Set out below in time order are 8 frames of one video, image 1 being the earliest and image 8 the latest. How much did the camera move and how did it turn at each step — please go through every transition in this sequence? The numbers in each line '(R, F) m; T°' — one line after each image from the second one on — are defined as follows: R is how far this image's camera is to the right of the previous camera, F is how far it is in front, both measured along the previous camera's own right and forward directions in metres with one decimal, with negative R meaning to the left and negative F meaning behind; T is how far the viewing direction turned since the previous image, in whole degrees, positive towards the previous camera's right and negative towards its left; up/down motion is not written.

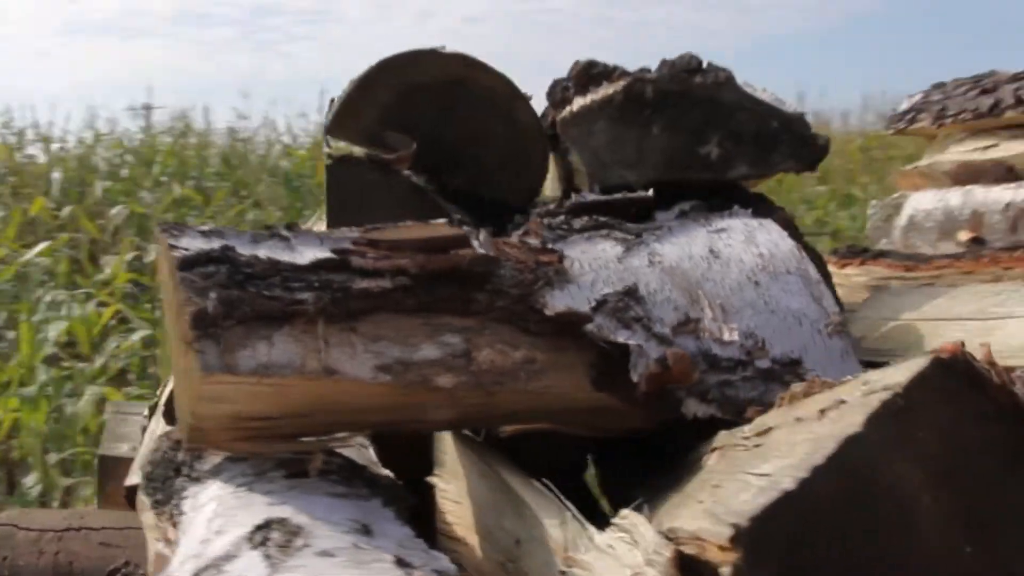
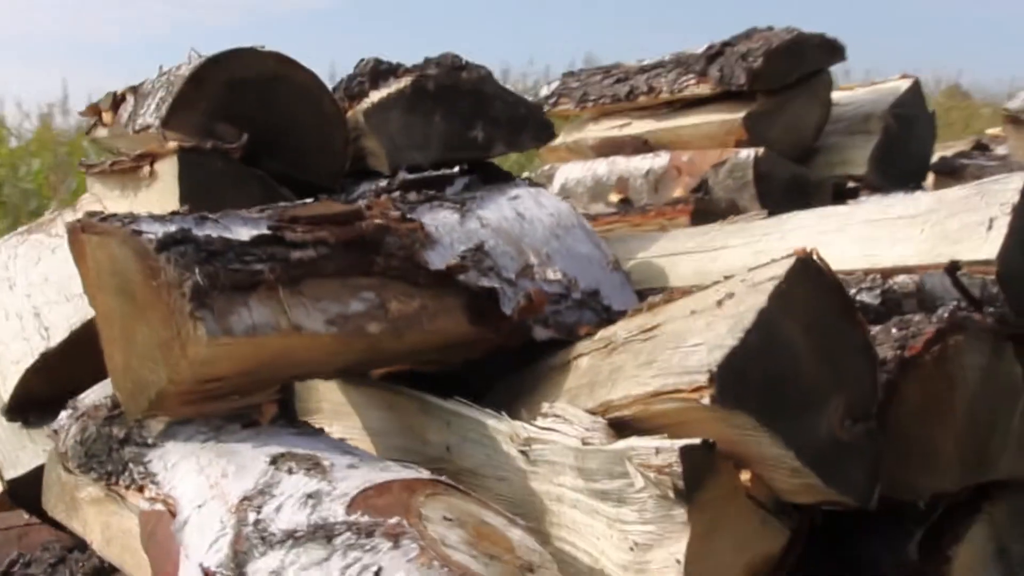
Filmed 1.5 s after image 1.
(-0.7, -0.3) m; +24°
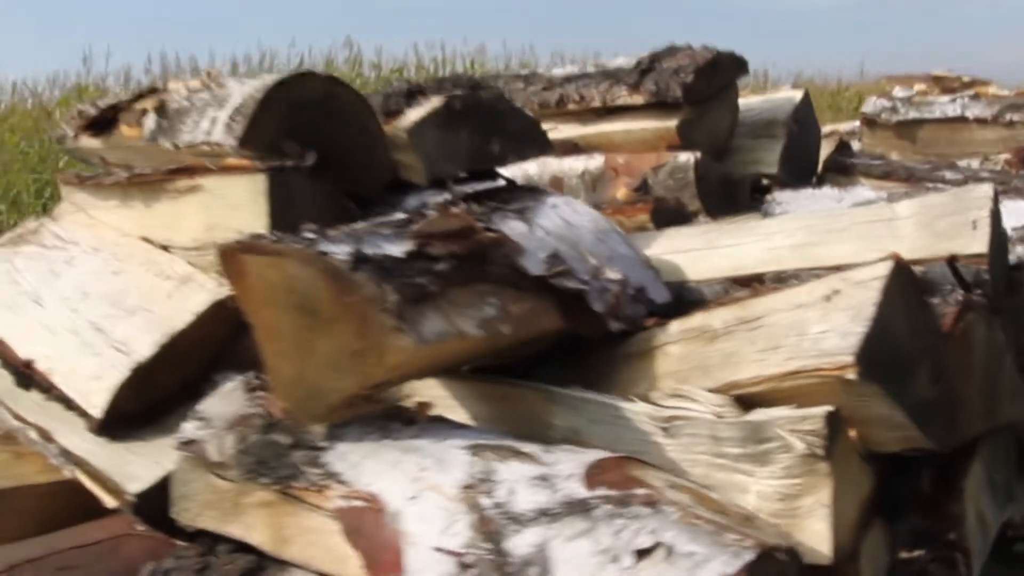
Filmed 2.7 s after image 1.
(-0.7, -0.2) m; +13°
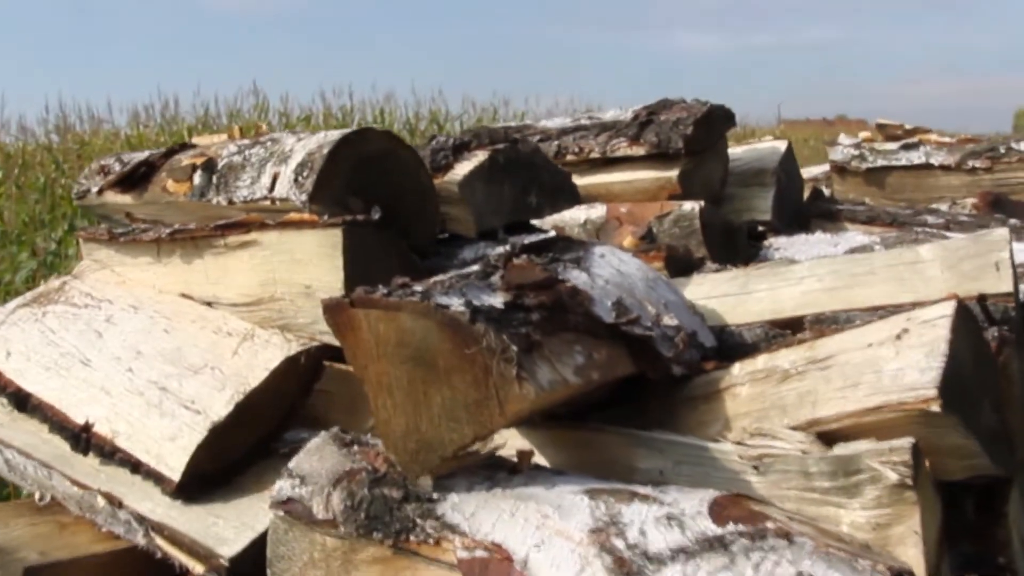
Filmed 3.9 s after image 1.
(-0.4, -0.1) m; +5°
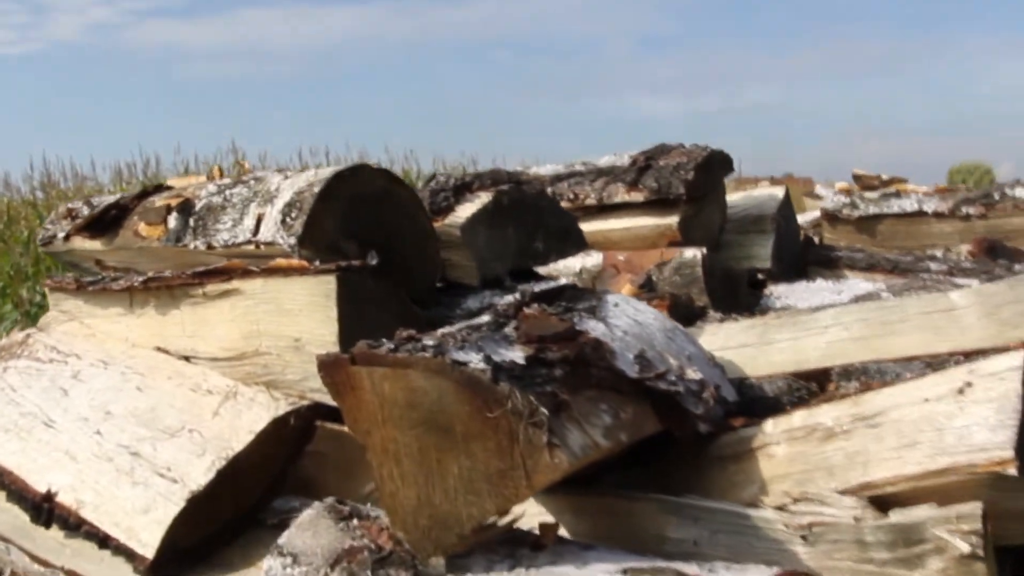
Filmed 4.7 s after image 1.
(-0.1, +0.2) m; +2°
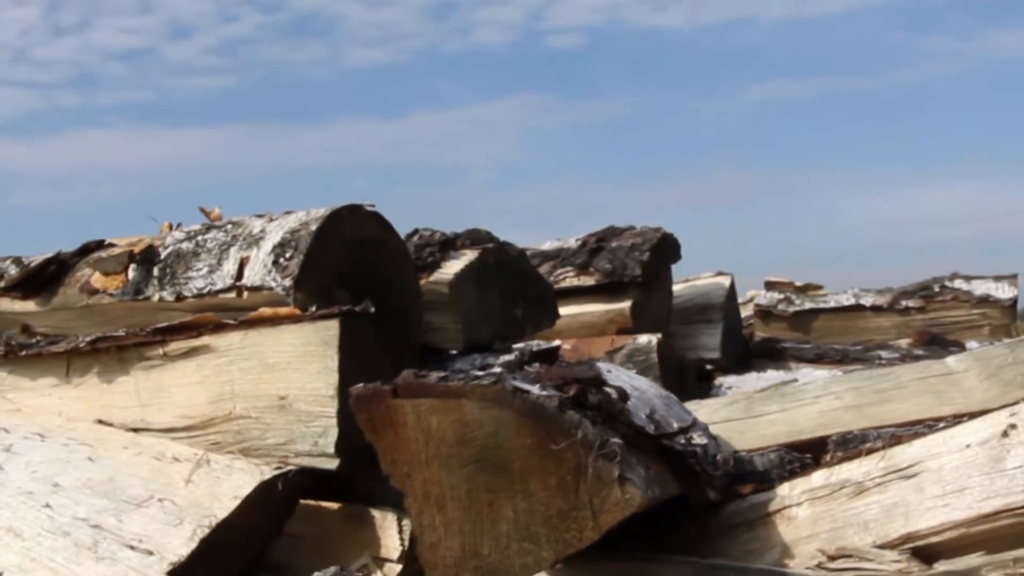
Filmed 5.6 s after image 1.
(-0.3, +0.2) m; +7°
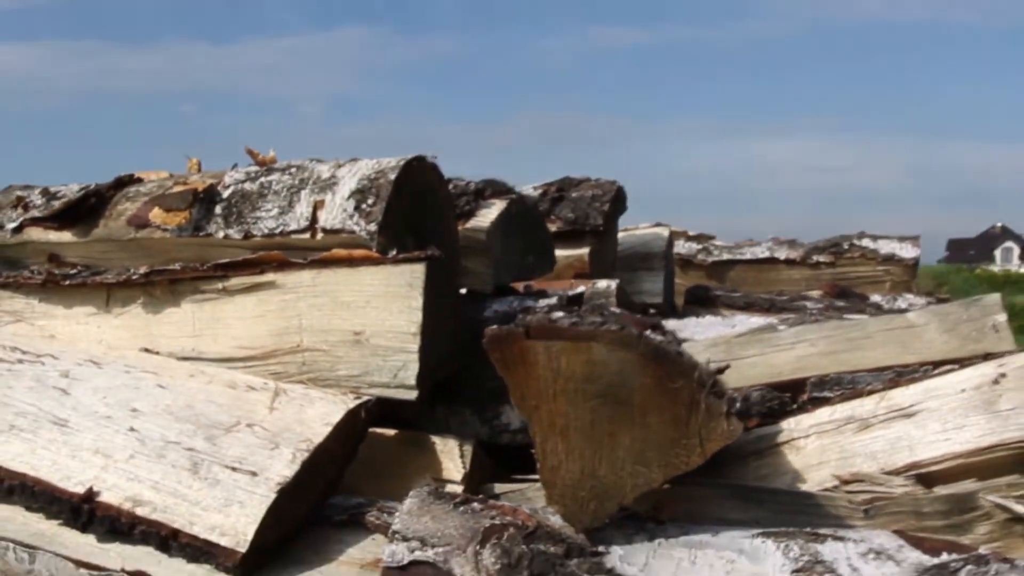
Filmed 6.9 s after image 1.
(-0.5, -0.2) m; +8°
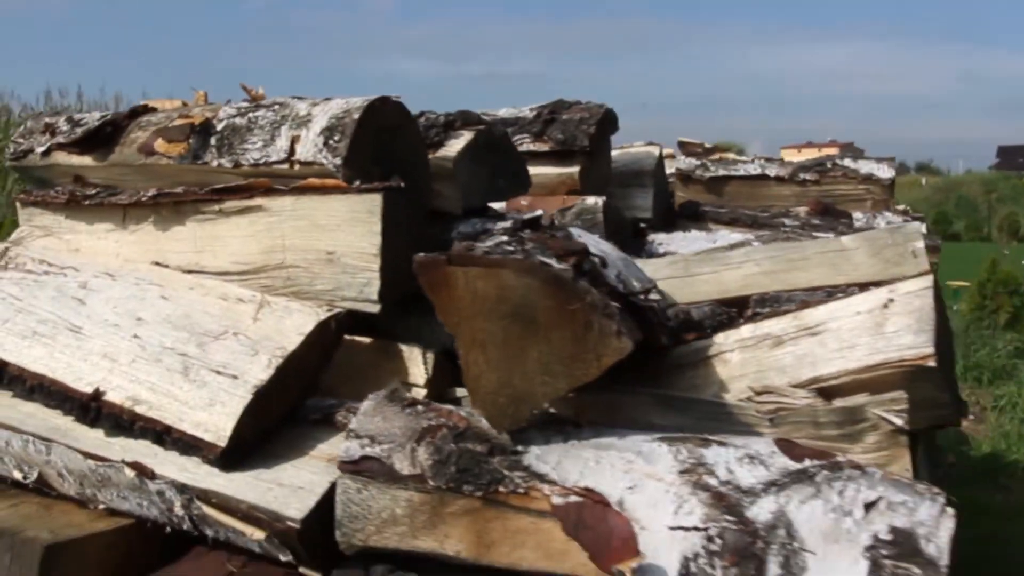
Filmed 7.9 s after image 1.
(+0.2, -0.3) m; -3°
